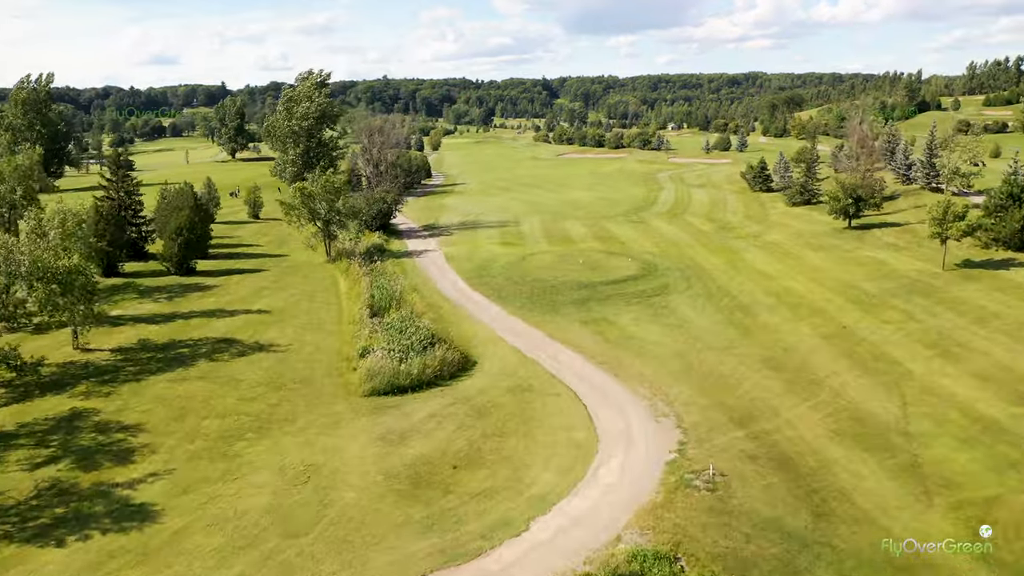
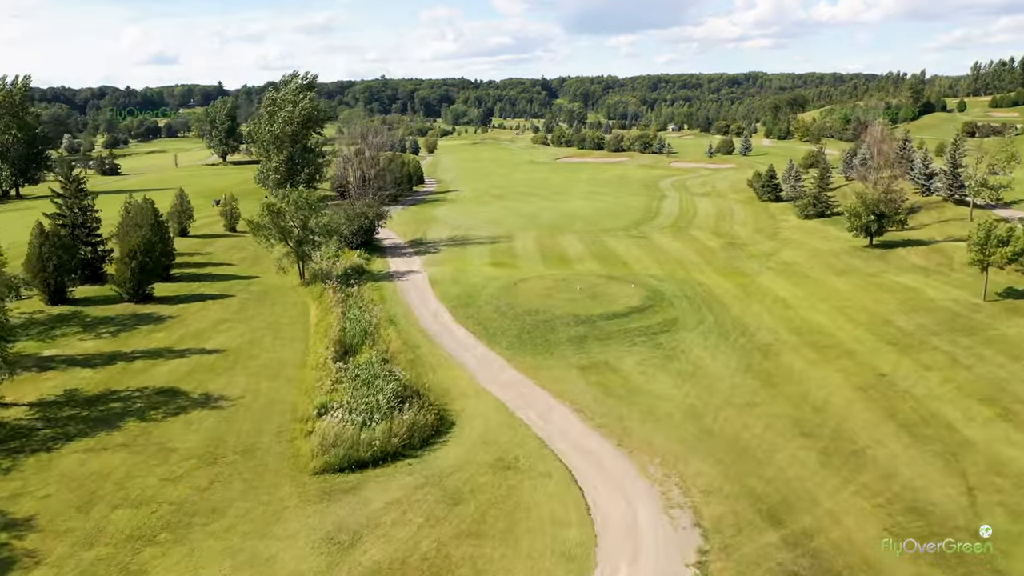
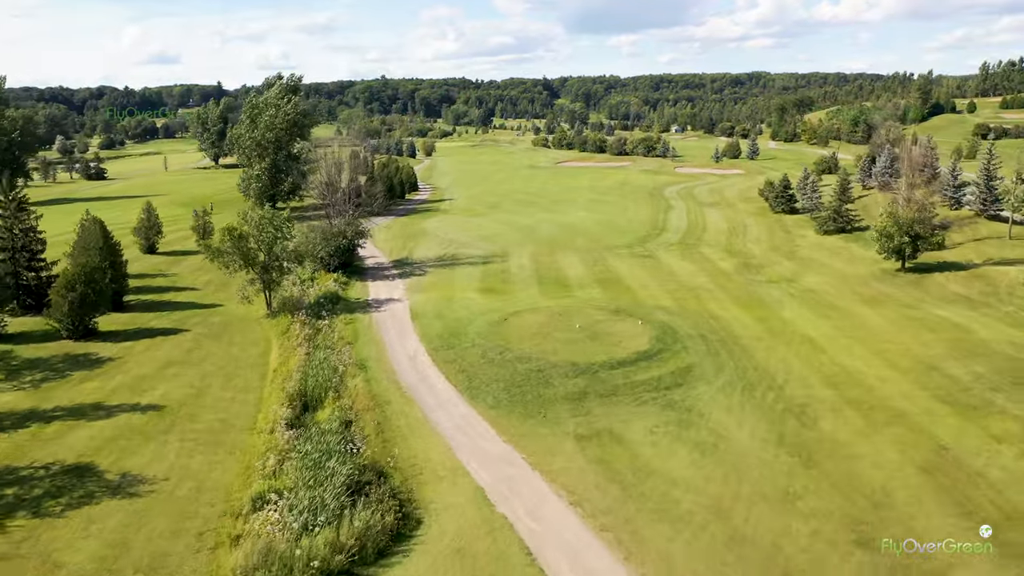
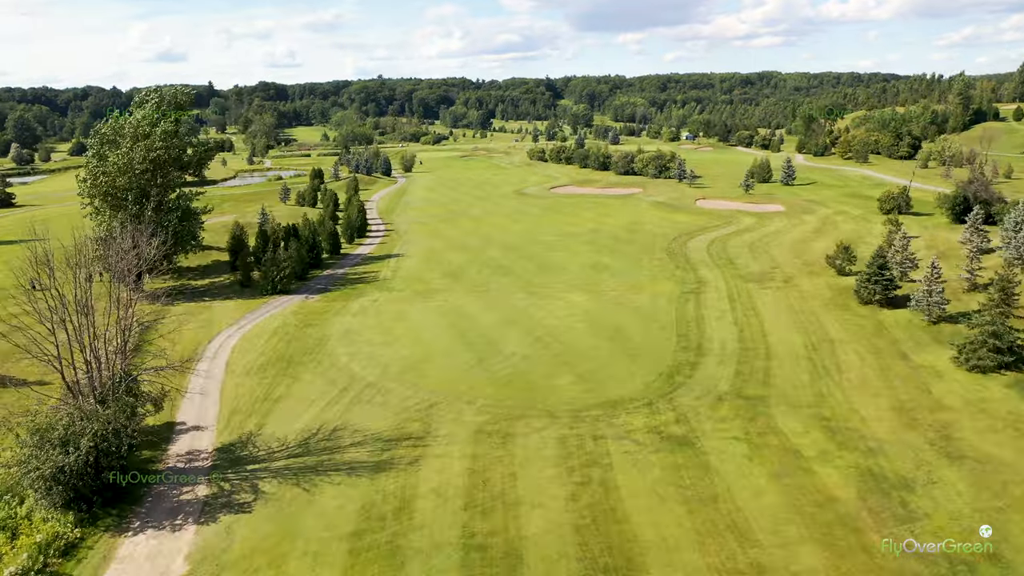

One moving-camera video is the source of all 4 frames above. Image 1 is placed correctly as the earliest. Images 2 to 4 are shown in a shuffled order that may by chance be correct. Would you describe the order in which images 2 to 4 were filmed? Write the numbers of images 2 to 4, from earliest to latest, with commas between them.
2, 3, 4
